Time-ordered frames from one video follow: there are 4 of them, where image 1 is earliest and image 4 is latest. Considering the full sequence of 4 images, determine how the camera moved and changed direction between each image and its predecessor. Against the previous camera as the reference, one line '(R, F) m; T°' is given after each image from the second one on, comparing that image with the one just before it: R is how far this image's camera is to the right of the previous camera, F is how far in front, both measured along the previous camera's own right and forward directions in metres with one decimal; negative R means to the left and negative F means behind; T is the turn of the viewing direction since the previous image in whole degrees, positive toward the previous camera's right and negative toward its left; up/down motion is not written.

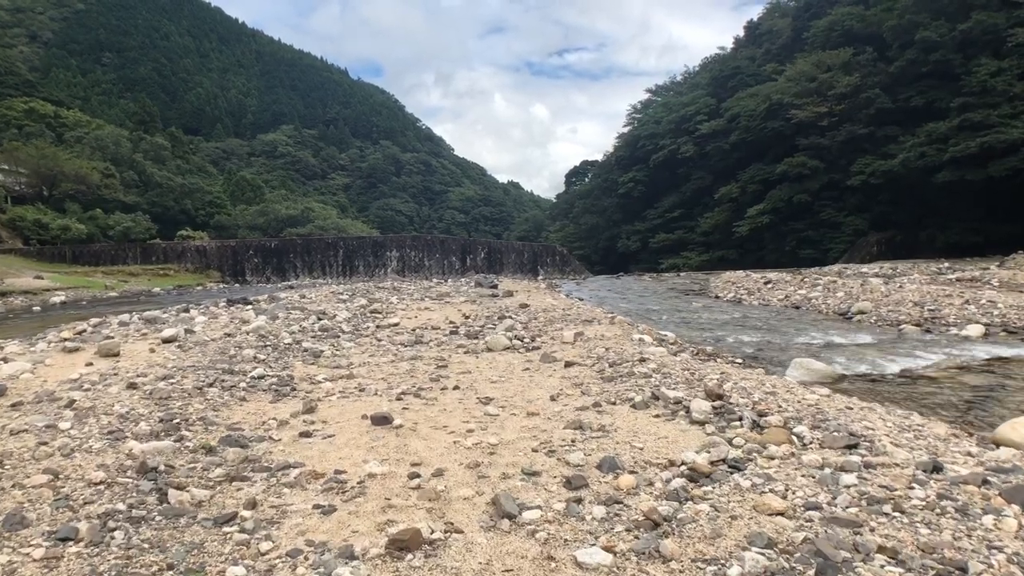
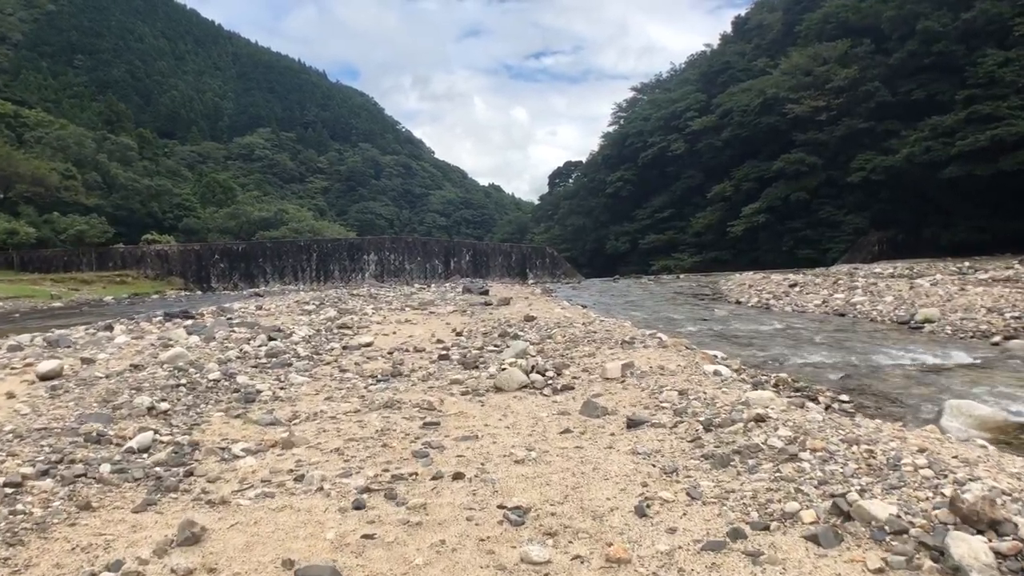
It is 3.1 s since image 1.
(-0.2, +2.0) m; +1°
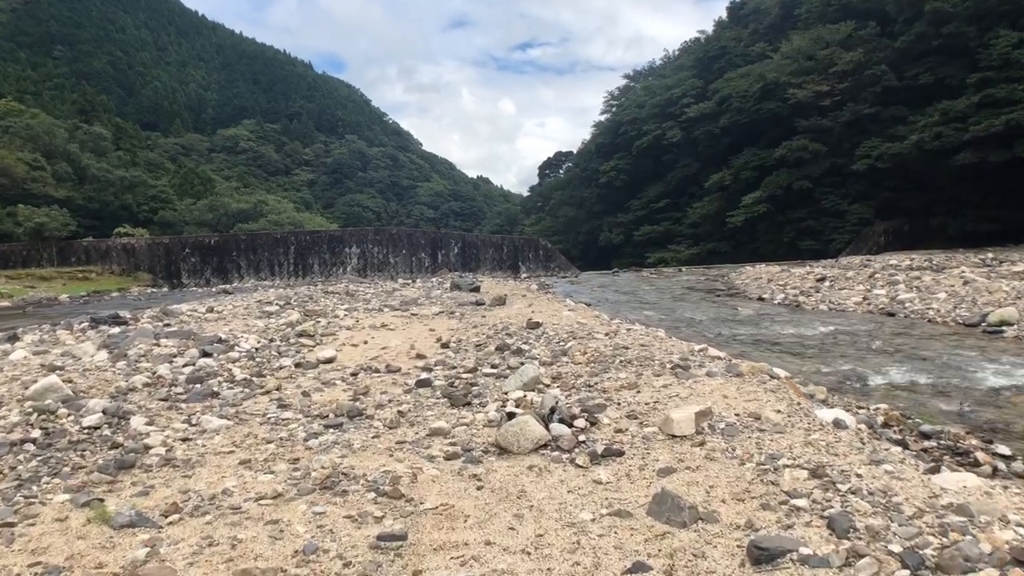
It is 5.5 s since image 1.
(-0.1, +1.6) m; +1°
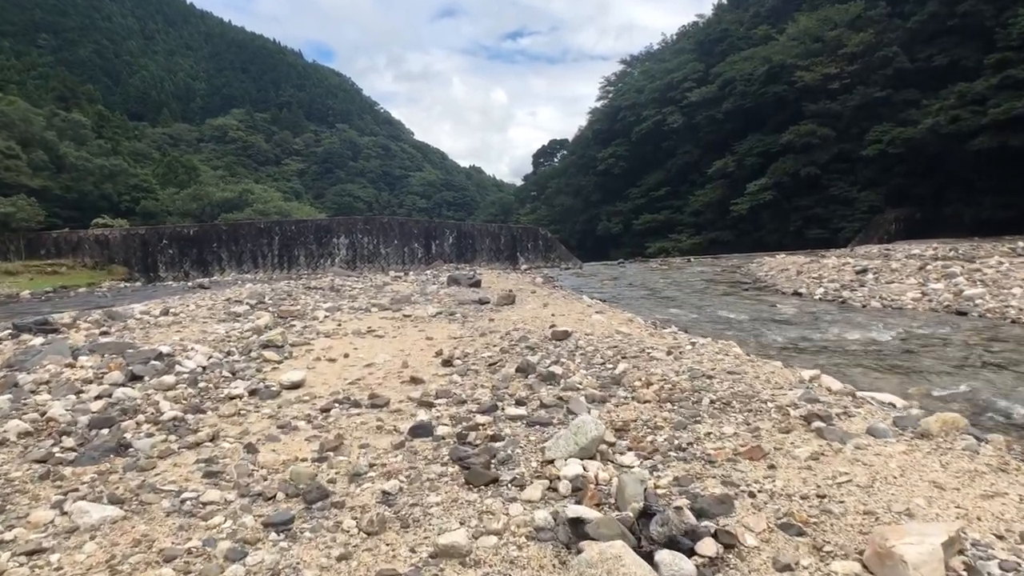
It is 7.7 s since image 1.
(-0.2, +1.4) m; +1°
